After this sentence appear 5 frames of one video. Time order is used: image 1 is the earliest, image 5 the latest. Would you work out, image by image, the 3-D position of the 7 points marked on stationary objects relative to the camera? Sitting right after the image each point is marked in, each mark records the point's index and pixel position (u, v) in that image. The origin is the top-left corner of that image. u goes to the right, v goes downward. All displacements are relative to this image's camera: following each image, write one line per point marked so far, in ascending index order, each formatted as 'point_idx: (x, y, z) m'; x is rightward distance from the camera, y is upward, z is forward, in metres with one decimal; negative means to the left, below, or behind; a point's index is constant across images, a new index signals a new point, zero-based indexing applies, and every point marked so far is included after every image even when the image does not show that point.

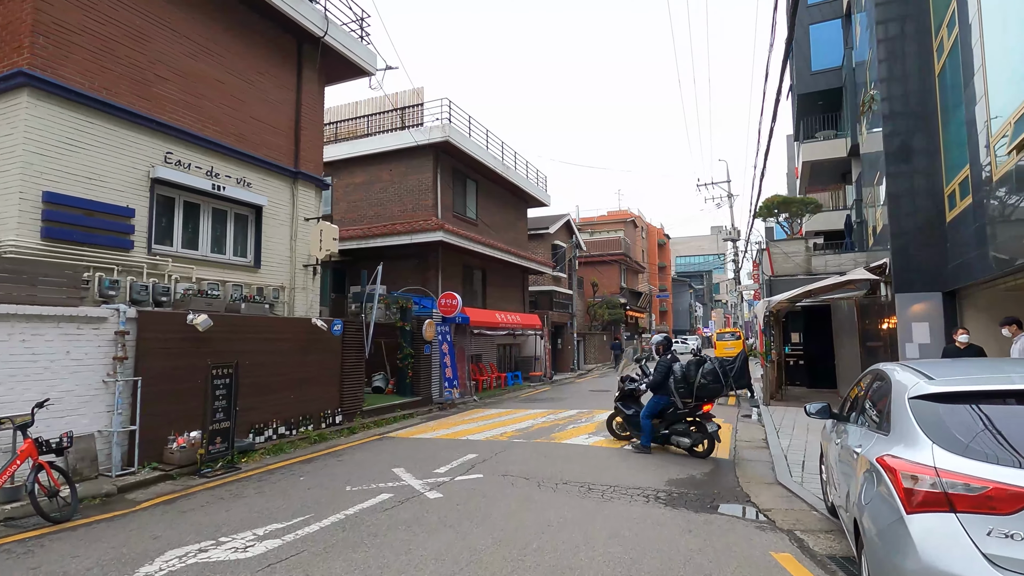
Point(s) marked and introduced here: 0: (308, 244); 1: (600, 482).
0: (-4.4, +1.0, +11.6) m
1: (+1.1, -2.5, +7.0) m
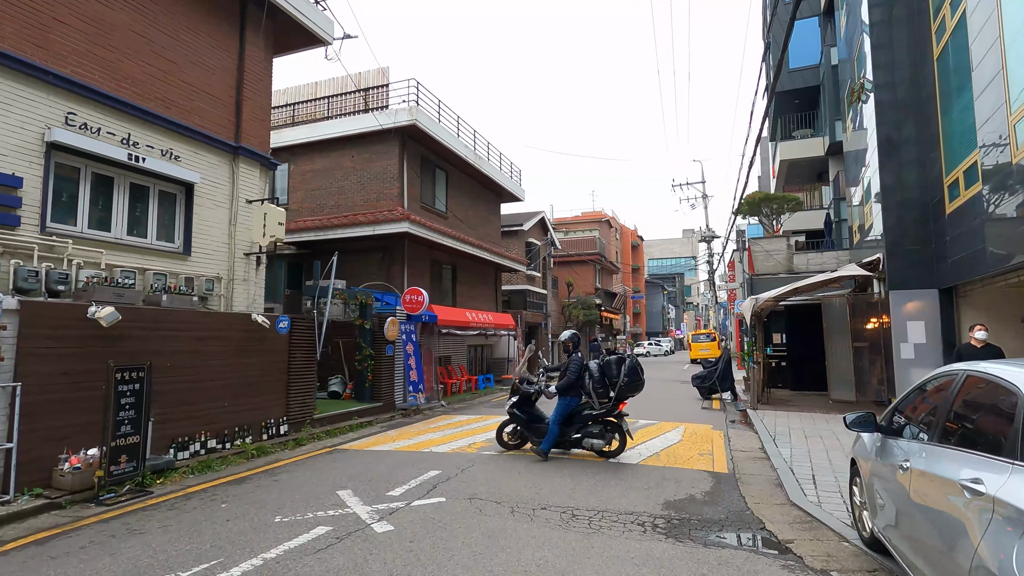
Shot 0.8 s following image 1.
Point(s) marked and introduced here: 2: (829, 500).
0: (-5.0, +1.1, +10.1) m
1: (+0.8, -2.4, +5.9) m
2: (+3.6, -2.4, +6.1) m
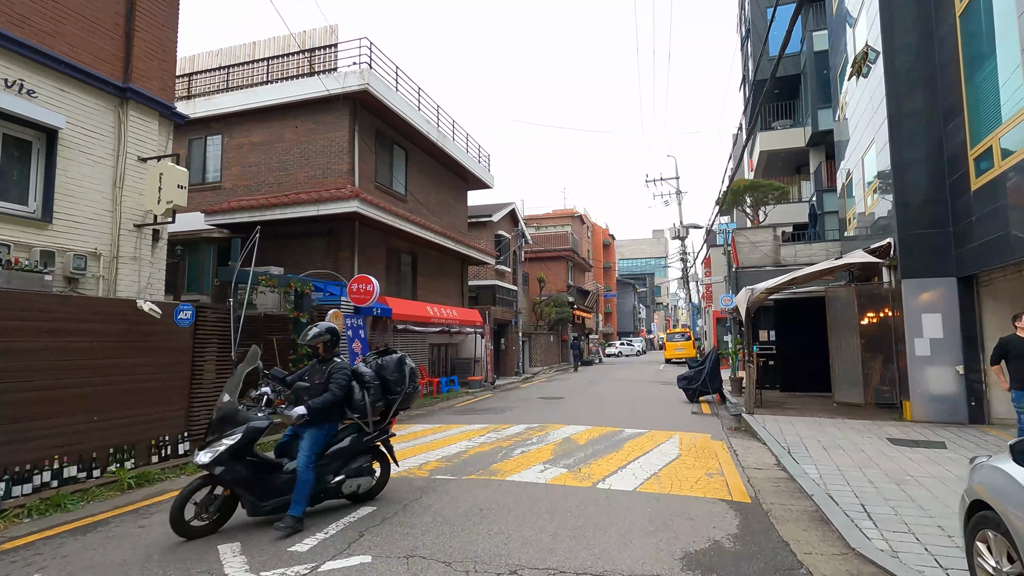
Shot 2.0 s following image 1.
0: (-5.6, +1.4, +8.0) m
1: (+0.5, -2.1, +4.0) m
2: (+3.3, -2.2, +4.4) m
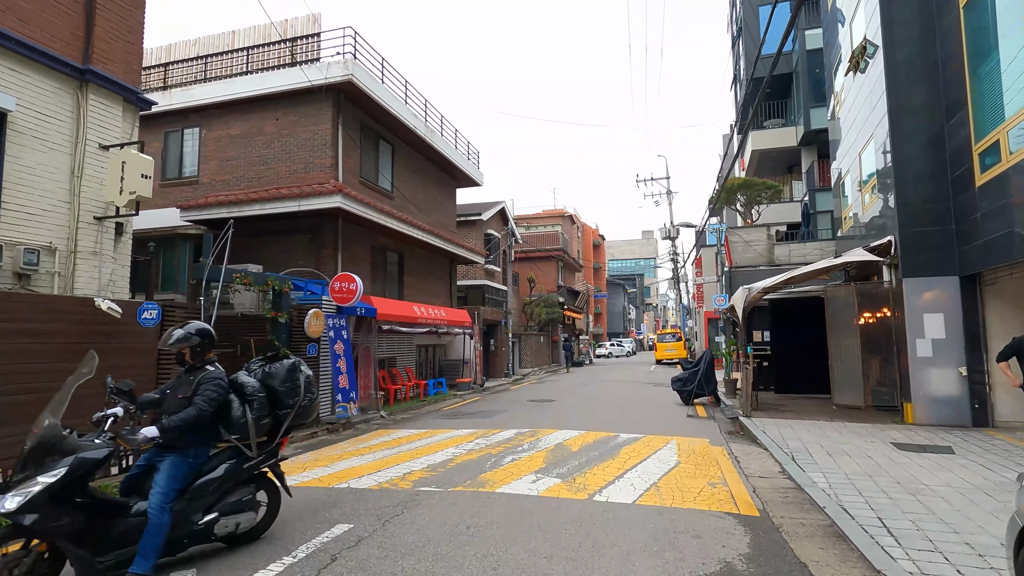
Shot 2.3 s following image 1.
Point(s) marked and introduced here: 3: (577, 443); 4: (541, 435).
0: (-5.7, +1.4, +7.4) m
1: (+0.4, -2.1, +3.6) m
2: (+3.2, -2.1, +4.0) m
3: (+1.0, -2.5, +8.6) m
4: (+0.5, -2.6, +9.4) m
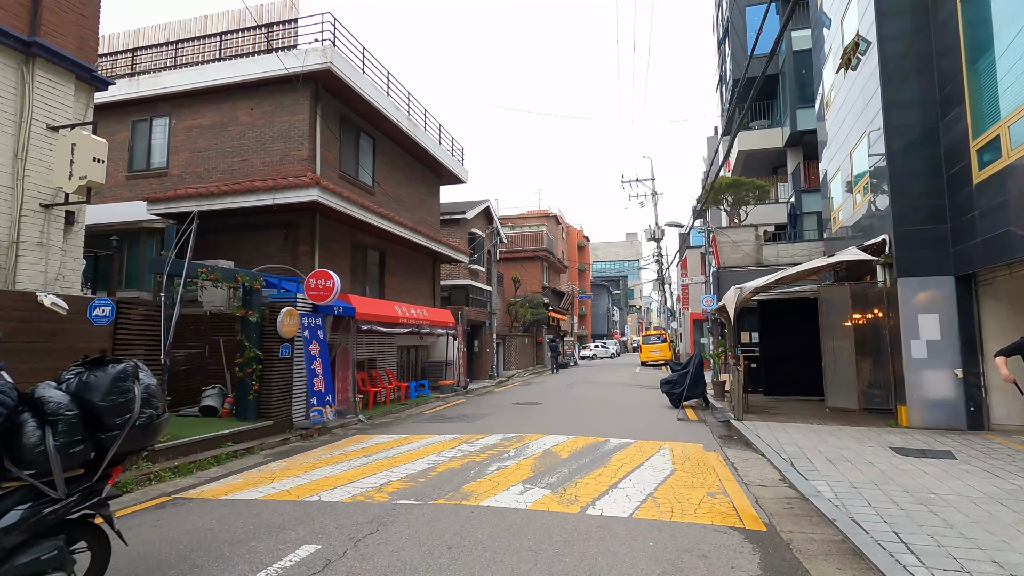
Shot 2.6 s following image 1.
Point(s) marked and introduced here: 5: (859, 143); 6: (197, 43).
0: (-5.9, +1.5, +6.8) m
1: (+0.3, -2.0, +3.1) m
2: (+3.1, -2.1, +3.6) m
3: (+0.8, -2.5, +8.2) m
4: (+0.3, -2.5, +8.9) m
5: (+8.5, +3.6, +13.0) m
6: (-8.2, +6.4, +14.0) m
